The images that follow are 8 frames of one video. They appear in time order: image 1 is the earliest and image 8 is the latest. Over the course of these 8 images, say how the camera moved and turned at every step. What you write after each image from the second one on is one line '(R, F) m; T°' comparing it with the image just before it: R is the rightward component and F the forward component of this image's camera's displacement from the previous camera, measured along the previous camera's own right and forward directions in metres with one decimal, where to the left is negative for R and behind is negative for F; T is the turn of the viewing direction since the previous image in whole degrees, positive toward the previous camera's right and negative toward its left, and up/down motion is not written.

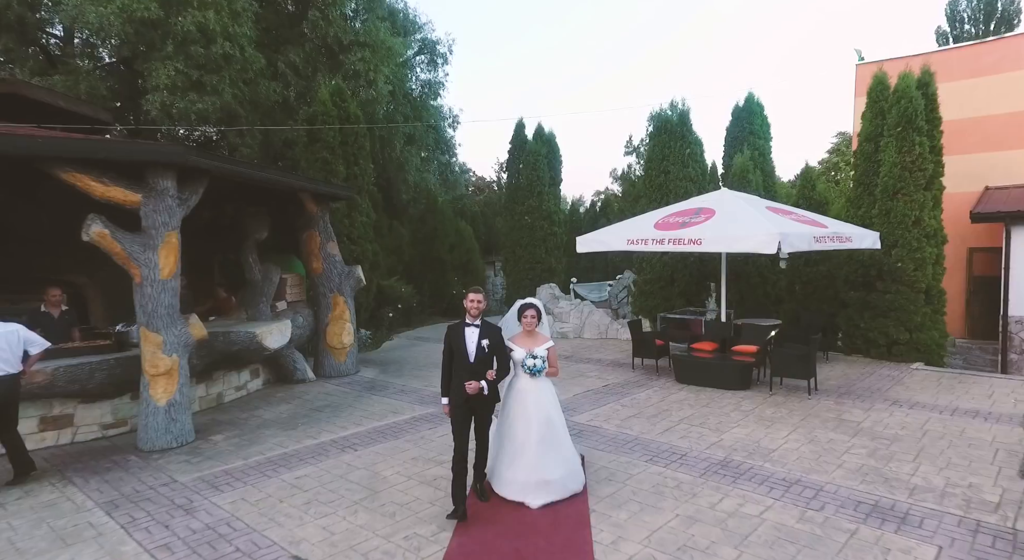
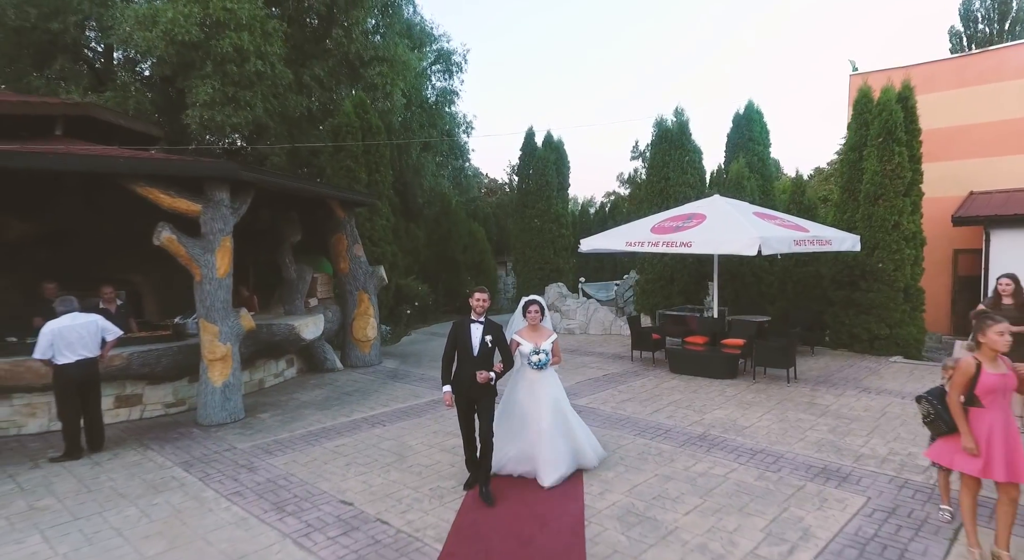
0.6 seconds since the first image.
(+0.1, -0.8) m; -1°
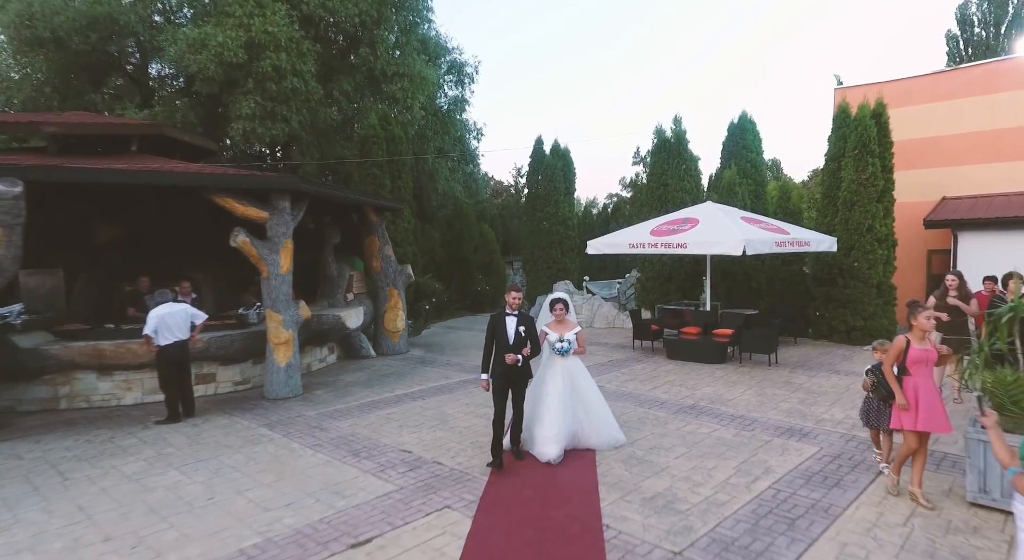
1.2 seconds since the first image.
(-0.2, -1.2) m; 0°
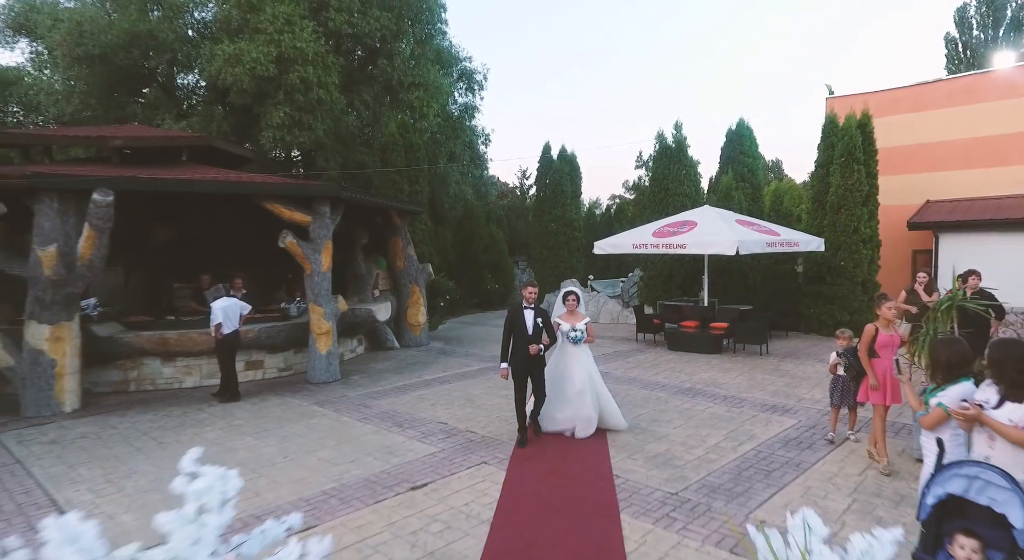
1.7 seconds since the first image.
(-0.2, -0.9) m; 0°
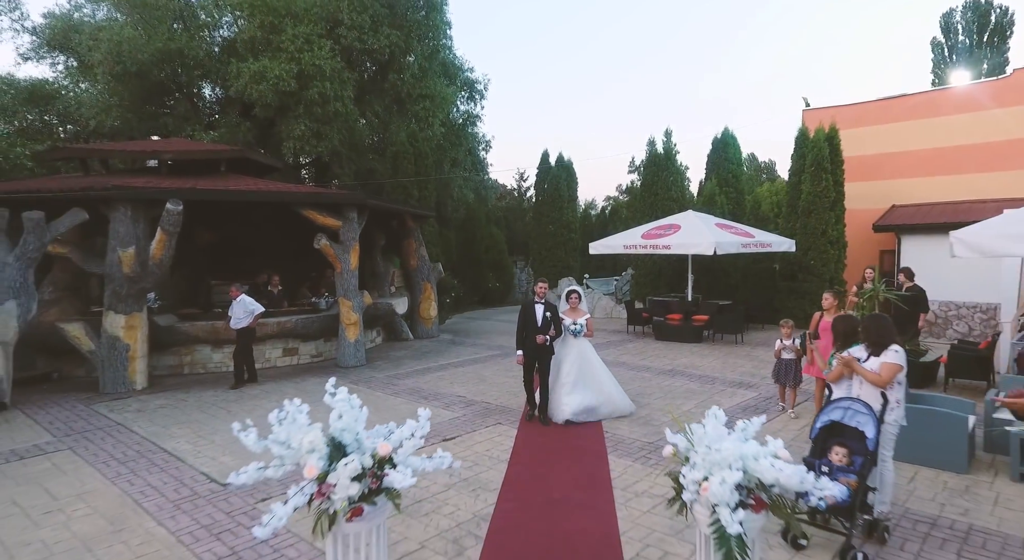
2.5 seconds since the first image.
(-0.2, -1.3) m; 0°
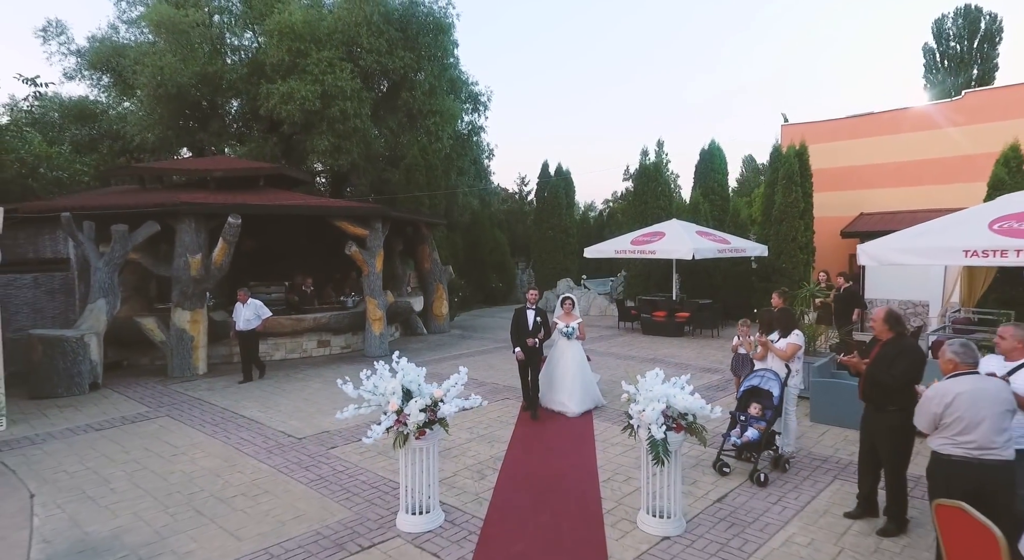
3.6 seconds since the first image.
(-0.1, -1.5) m; 0°
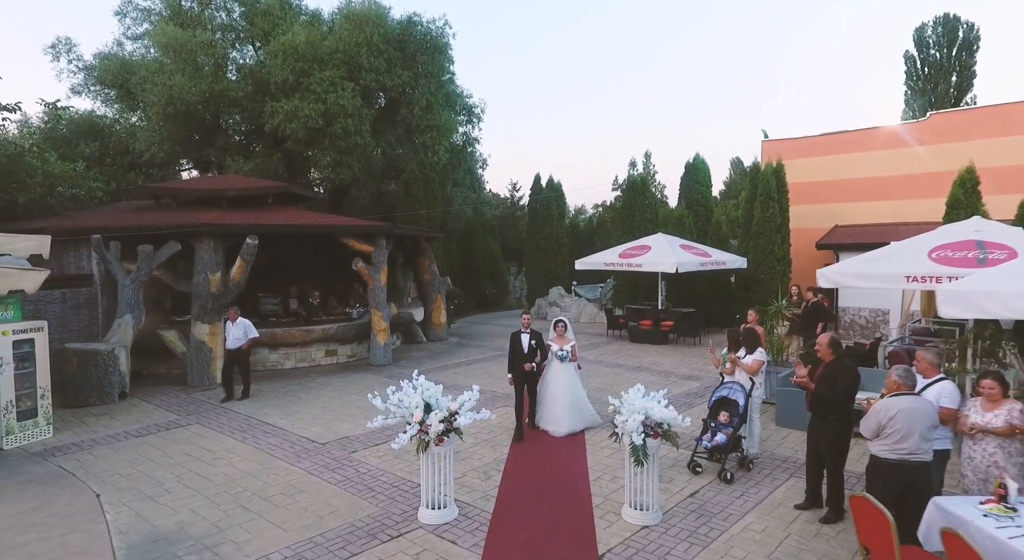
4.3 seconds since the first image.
(-0.1, -0.8) m; +1°
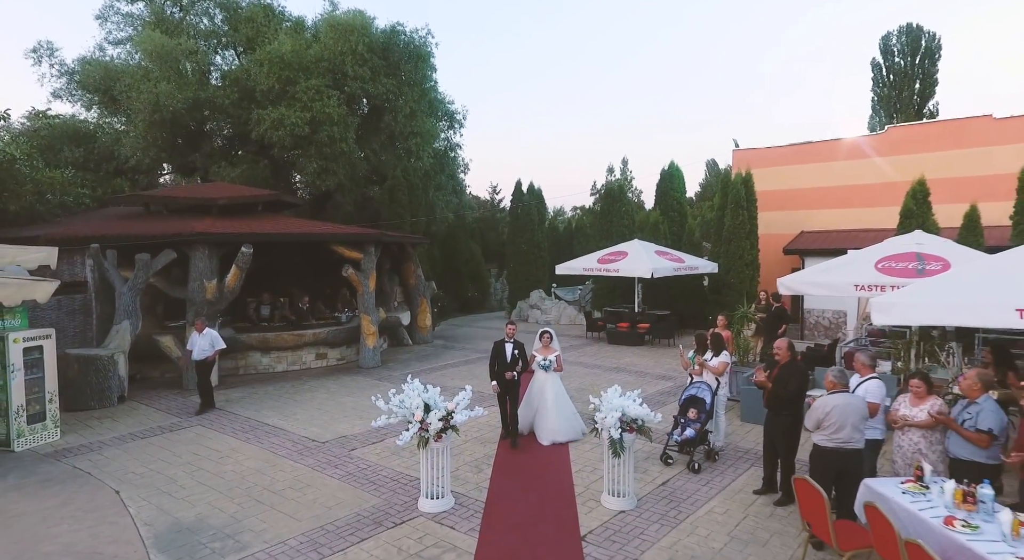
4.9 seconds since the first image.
(-0.1, -0.6) m; +2°
